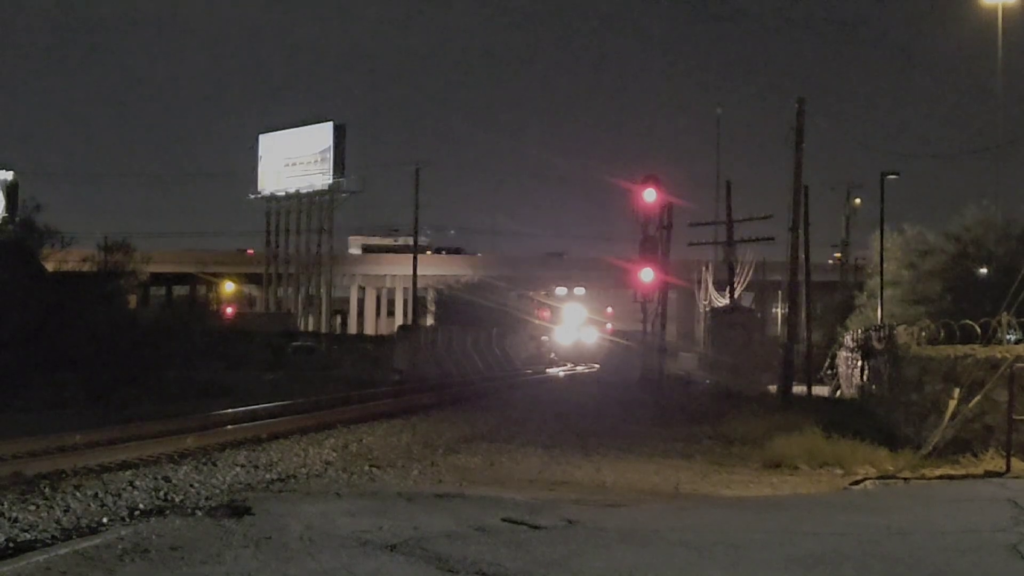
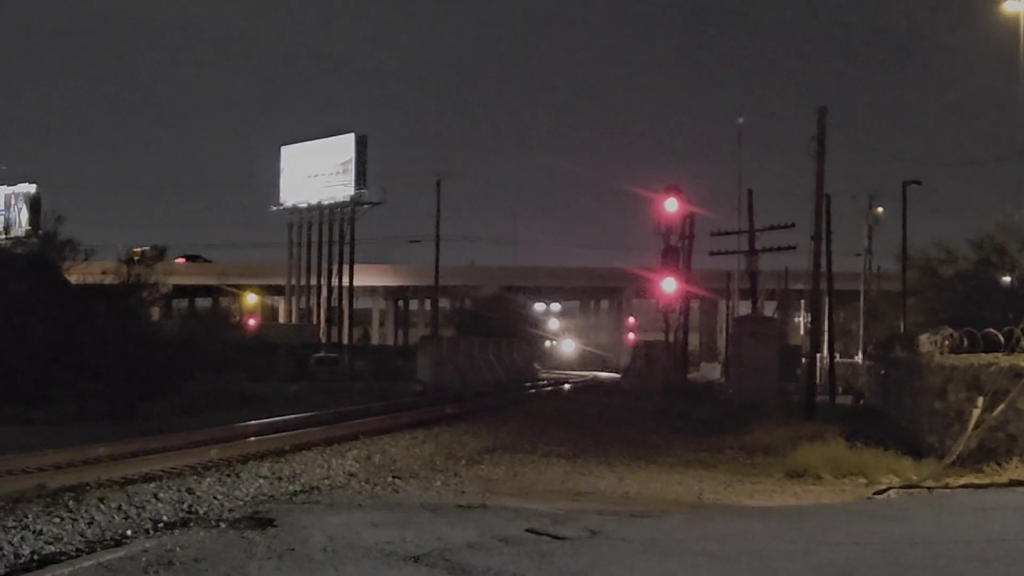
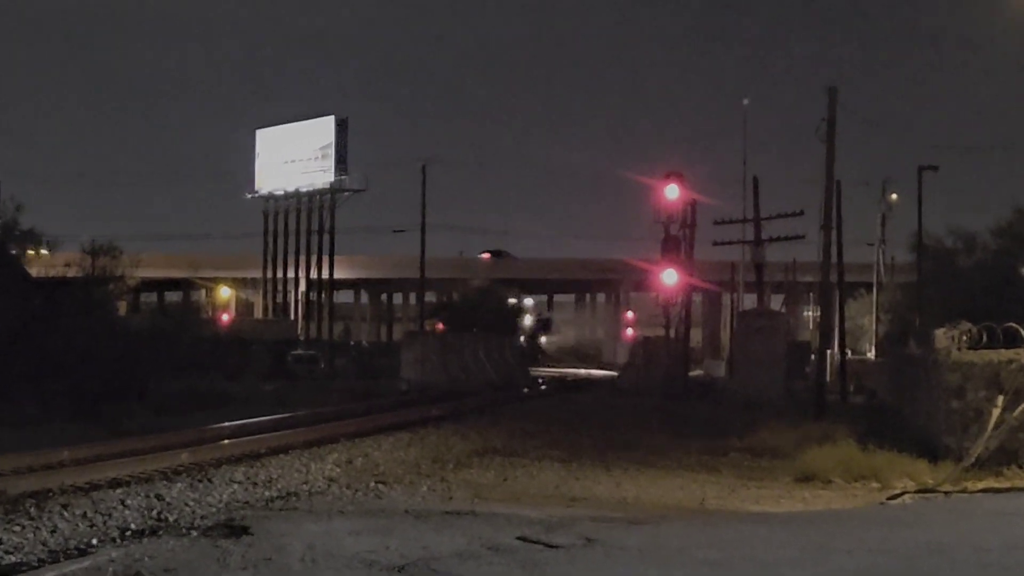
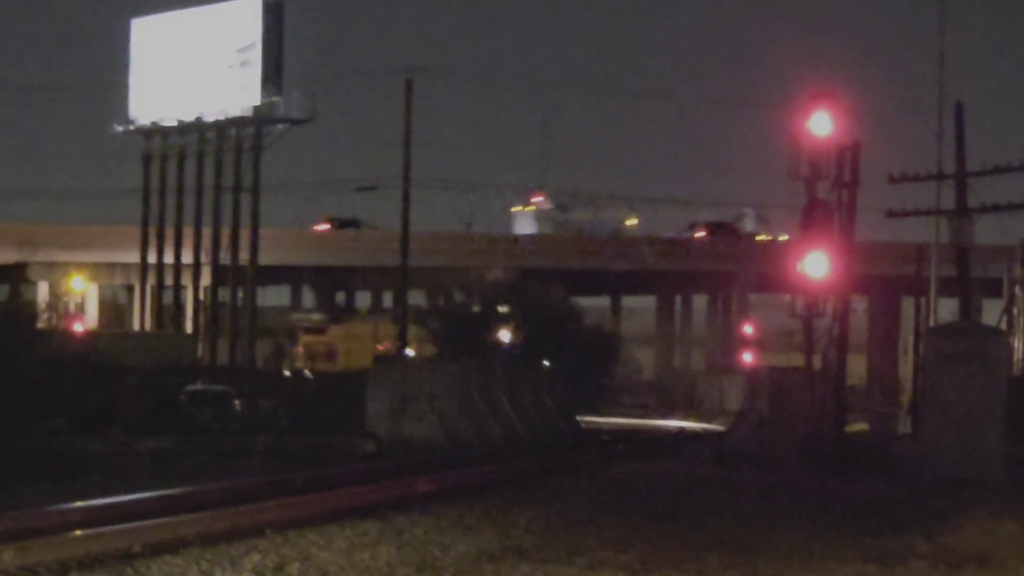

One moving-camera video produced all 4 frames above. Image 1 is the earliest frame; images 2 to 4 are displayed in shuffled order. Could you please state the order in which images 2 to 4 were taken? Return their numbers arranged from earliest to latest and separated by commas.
2, 3, 4
